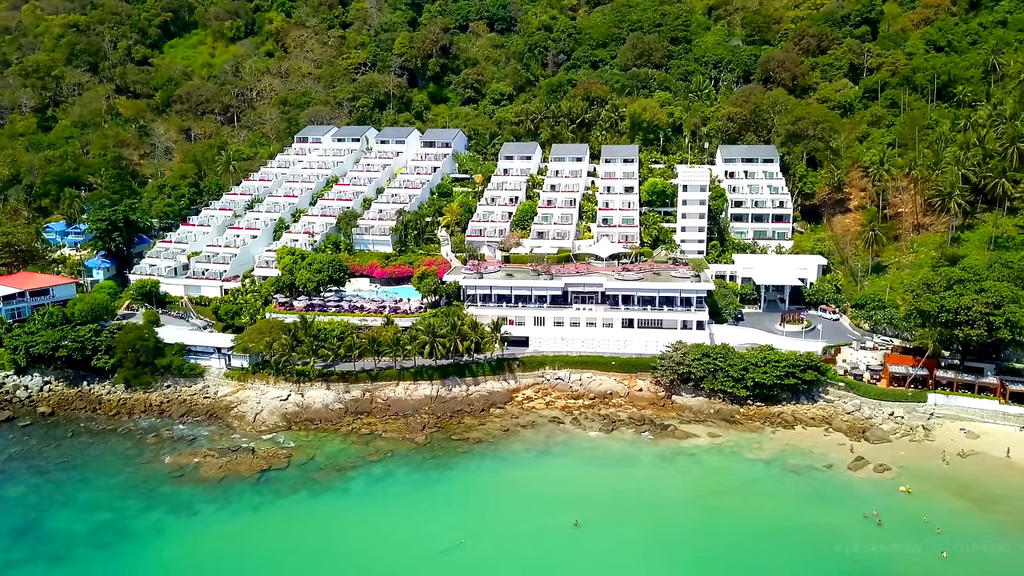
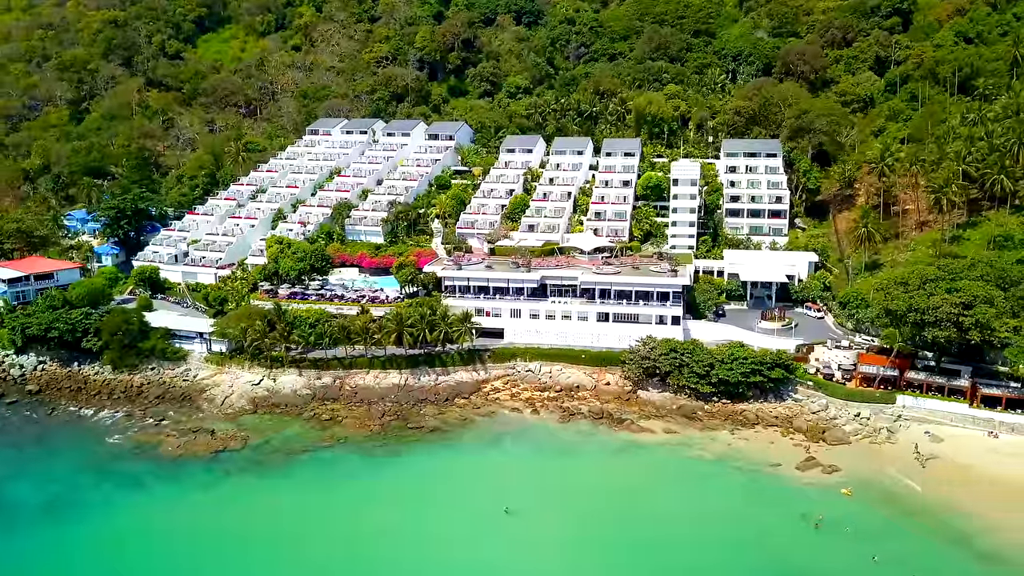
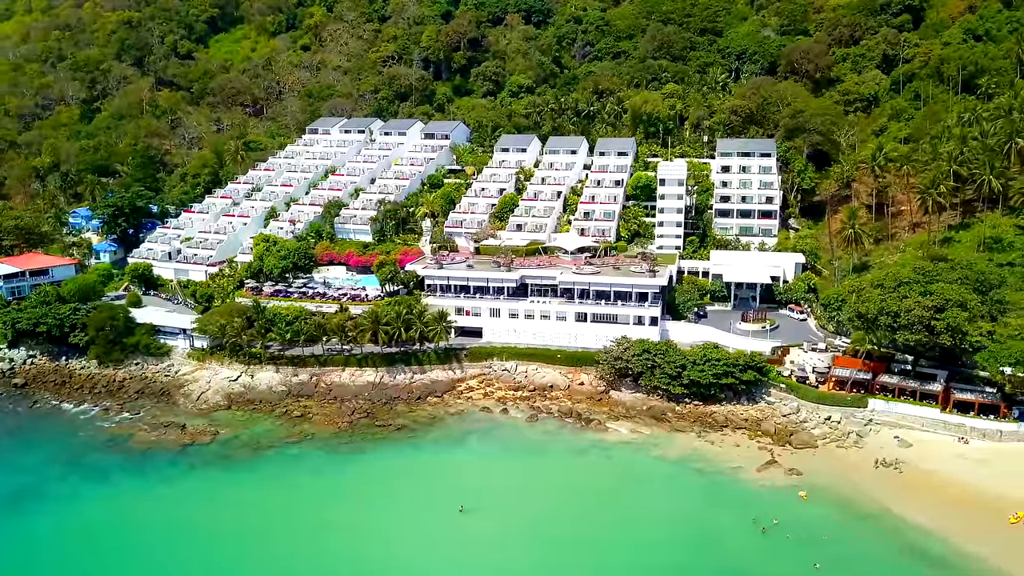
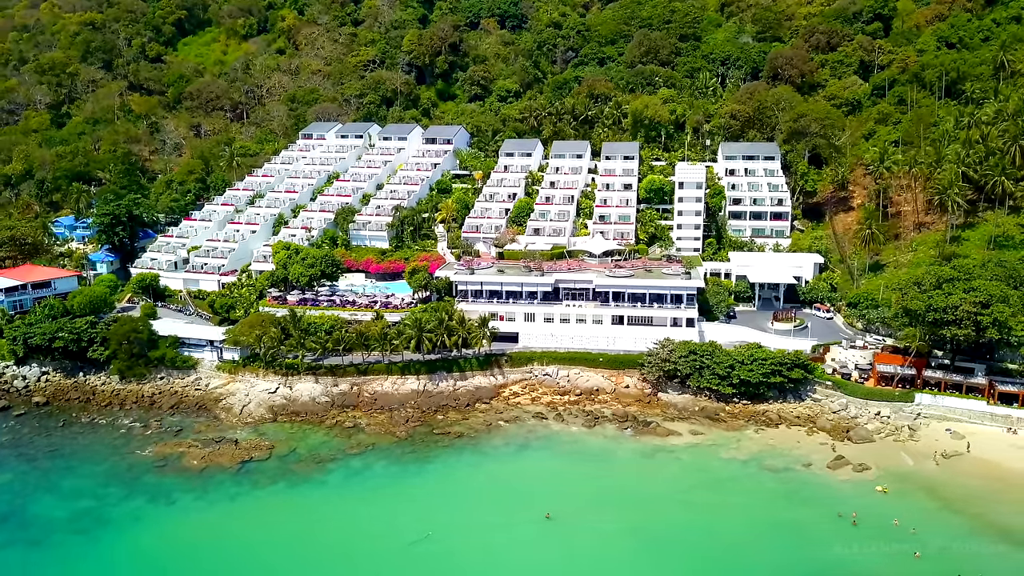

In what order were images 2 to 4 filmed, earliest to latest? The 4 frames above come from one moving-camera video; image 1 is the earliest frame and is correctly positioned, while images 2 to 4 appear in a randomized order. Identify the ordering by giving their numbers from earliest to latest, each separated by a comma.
4, 2, 3
